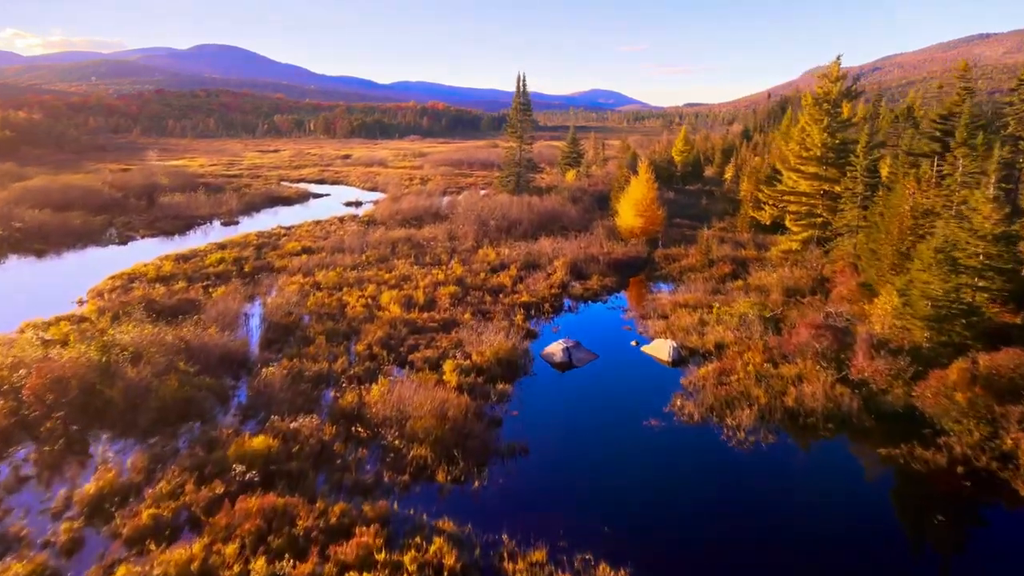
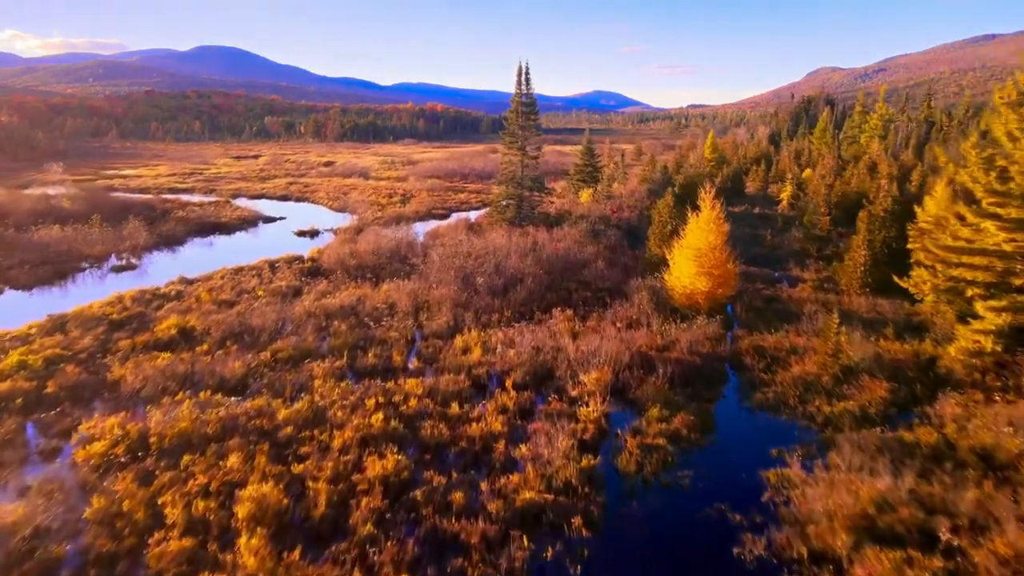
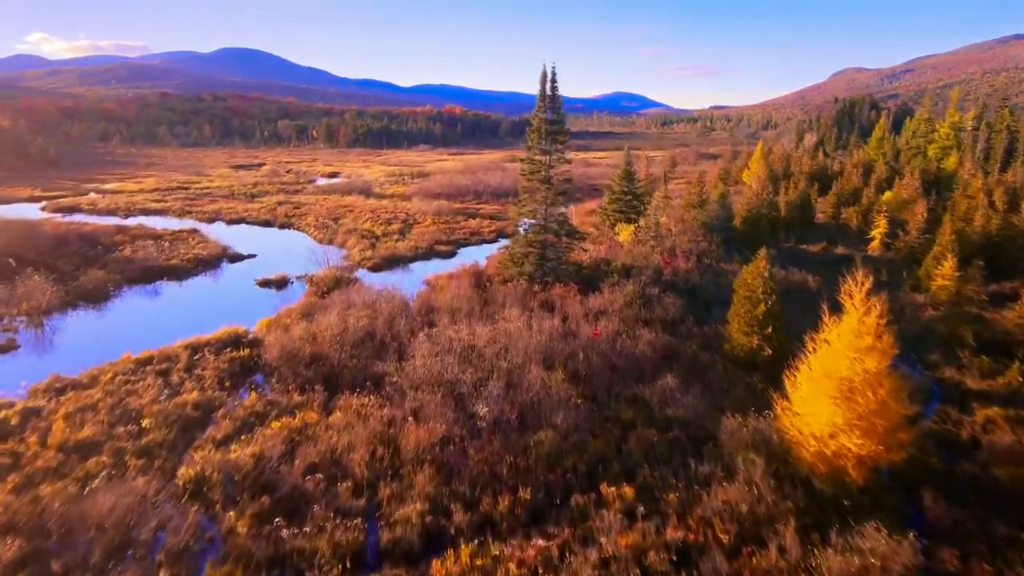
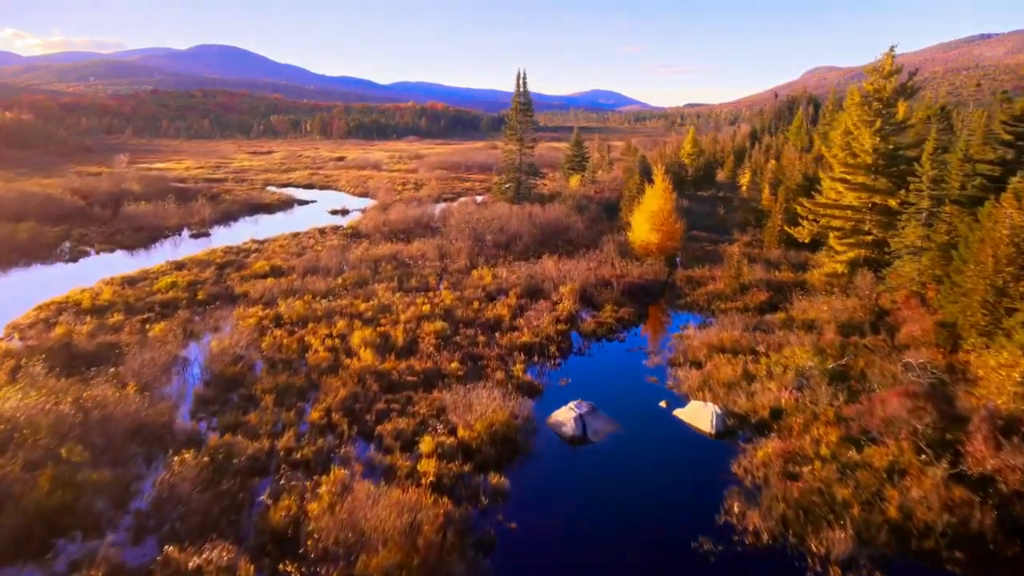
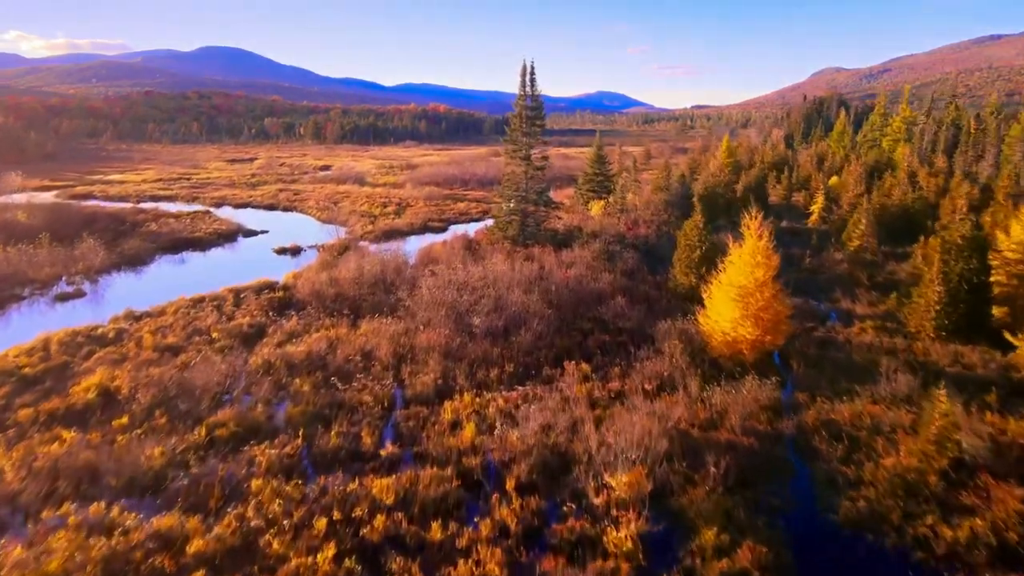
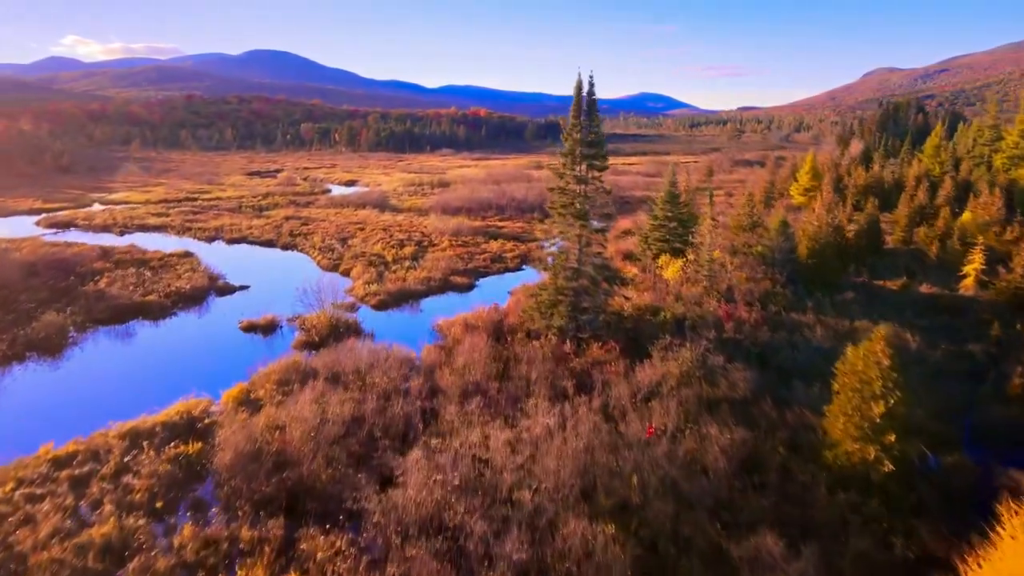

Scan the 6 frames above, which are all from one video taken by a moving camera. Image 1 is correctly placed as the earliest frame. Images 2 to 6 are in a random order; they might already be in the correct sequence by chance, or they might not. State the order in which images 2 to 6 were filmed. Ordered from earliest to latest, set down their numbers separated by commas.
4, 2, 5, 3, 6
